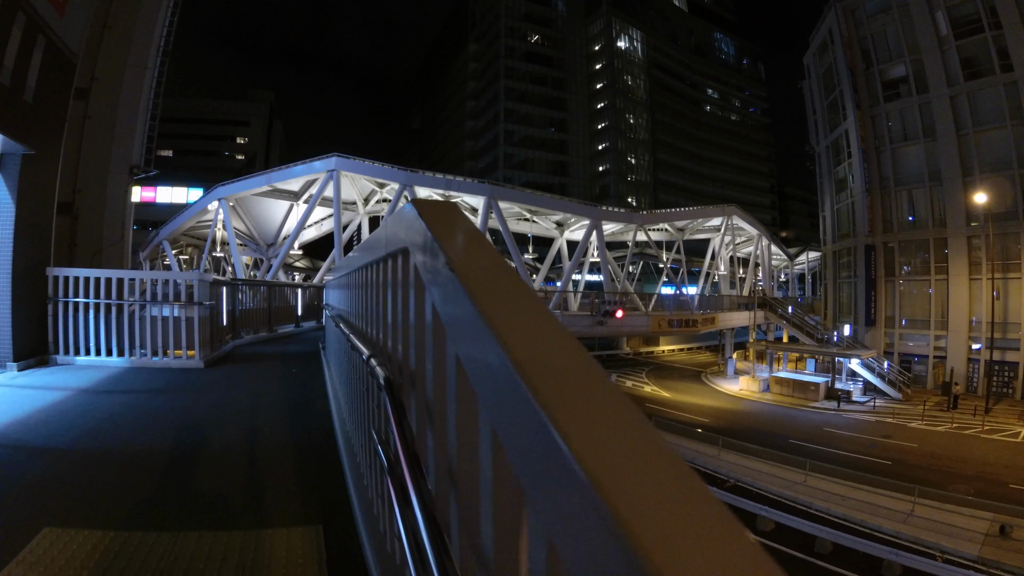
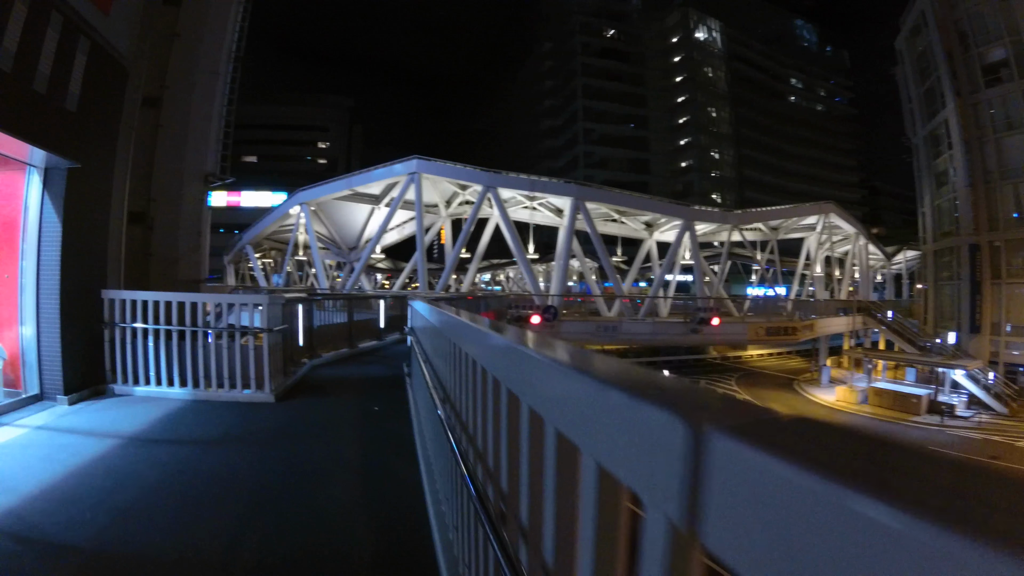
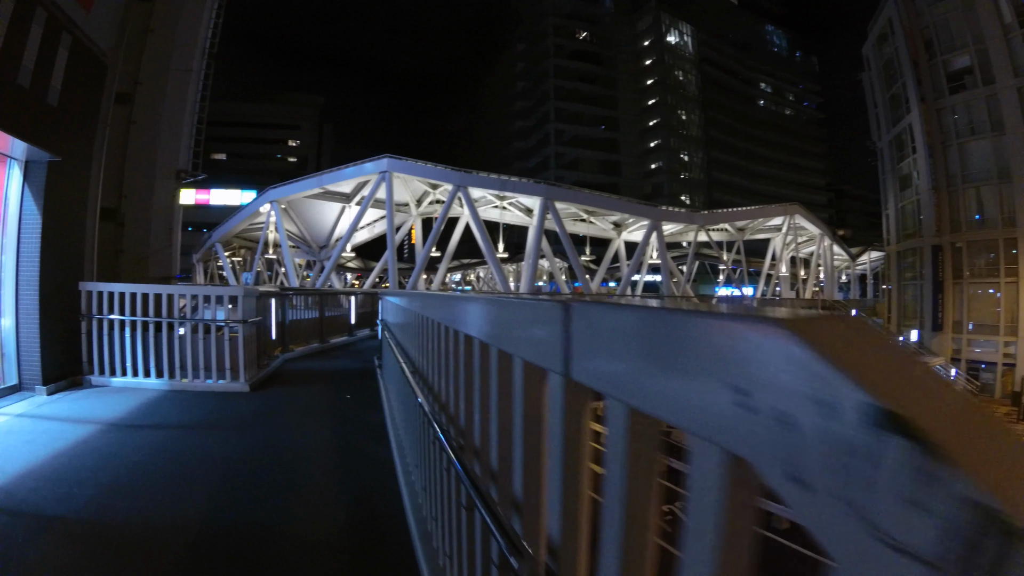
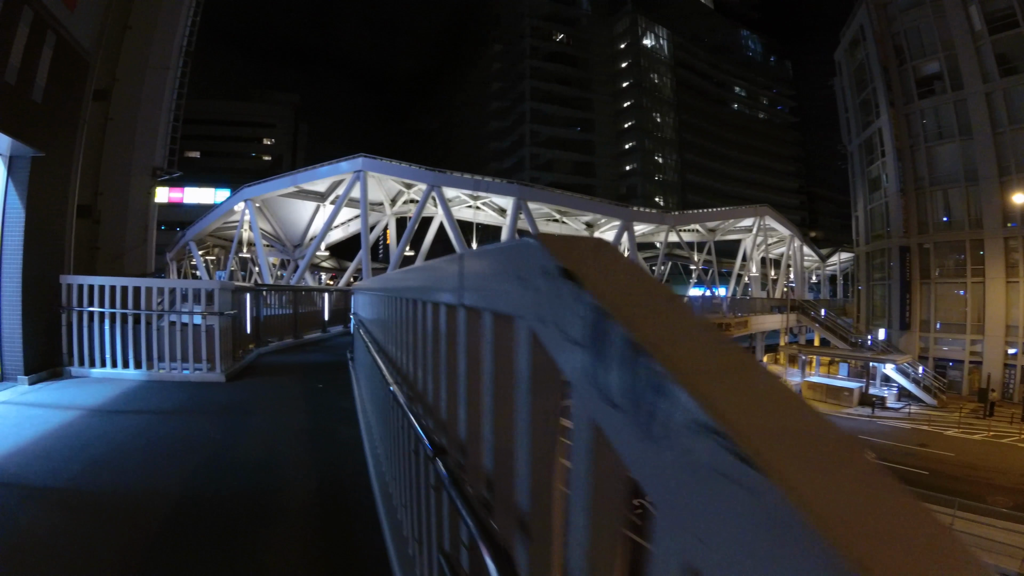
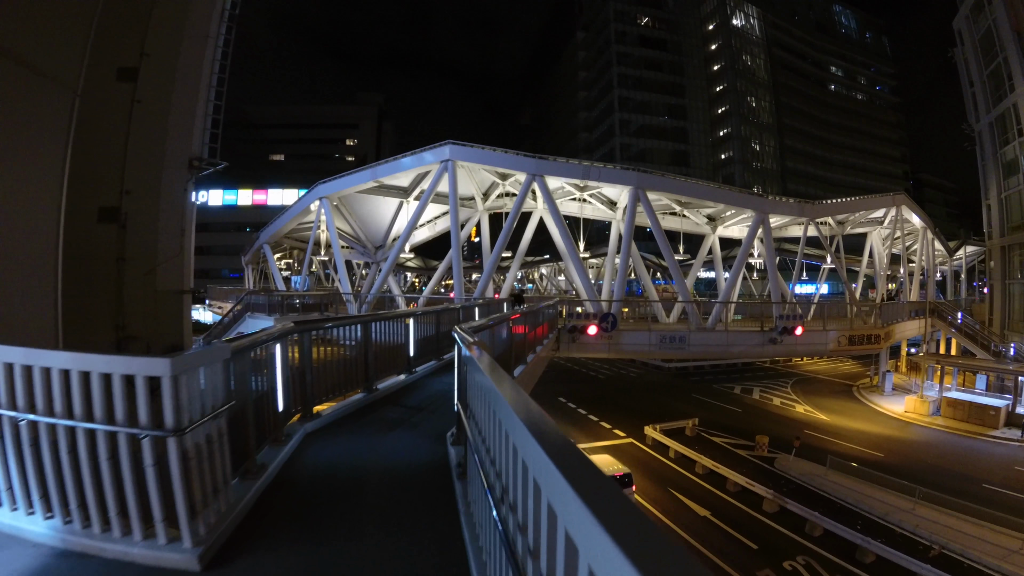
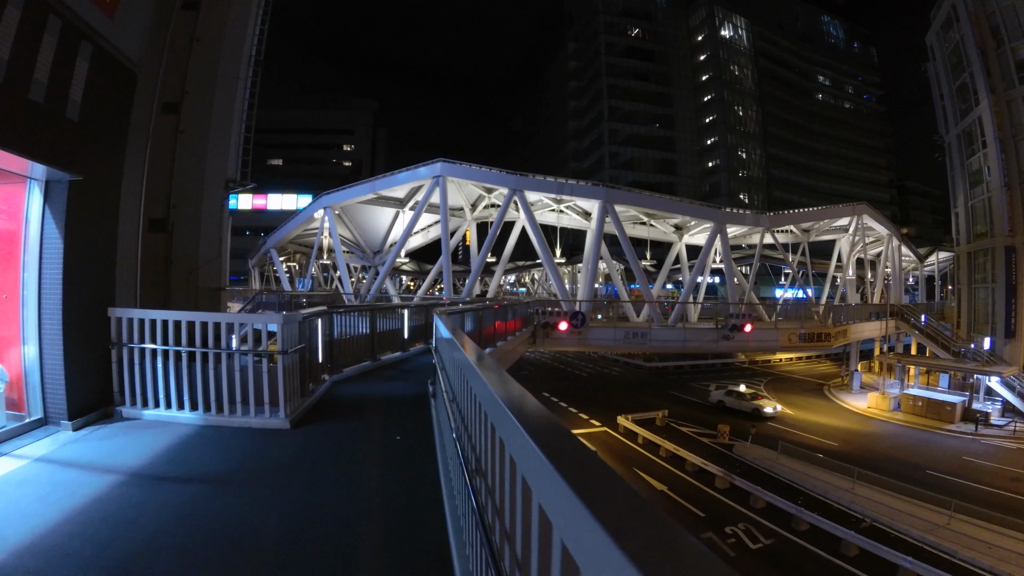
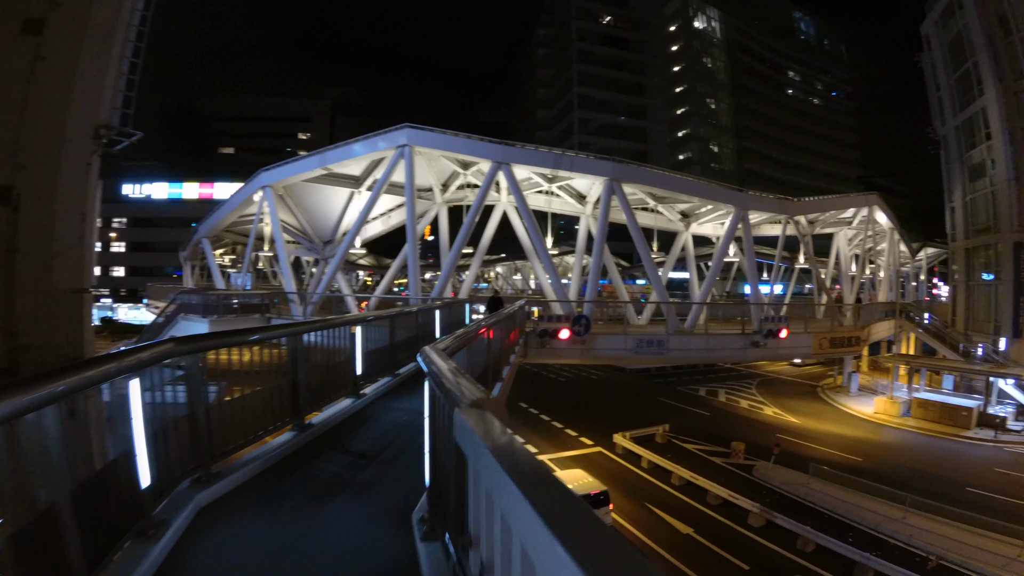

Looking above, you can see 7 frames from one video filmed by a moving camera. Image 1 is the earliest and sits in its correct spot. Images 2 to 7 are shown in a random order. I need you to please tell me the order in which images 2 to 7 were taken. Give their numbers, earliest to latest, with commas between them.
4, 3, 2, 6, 5, 7
